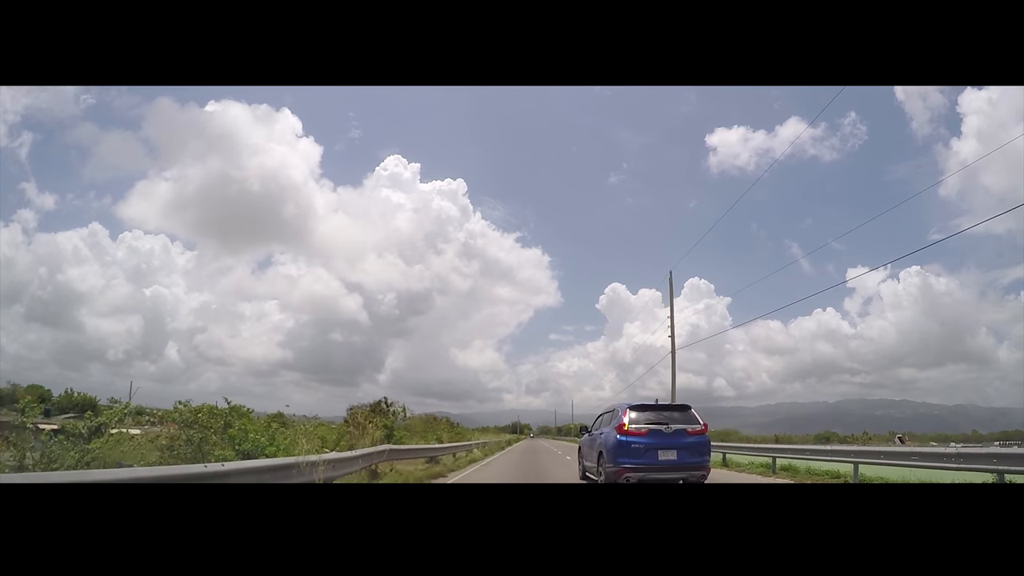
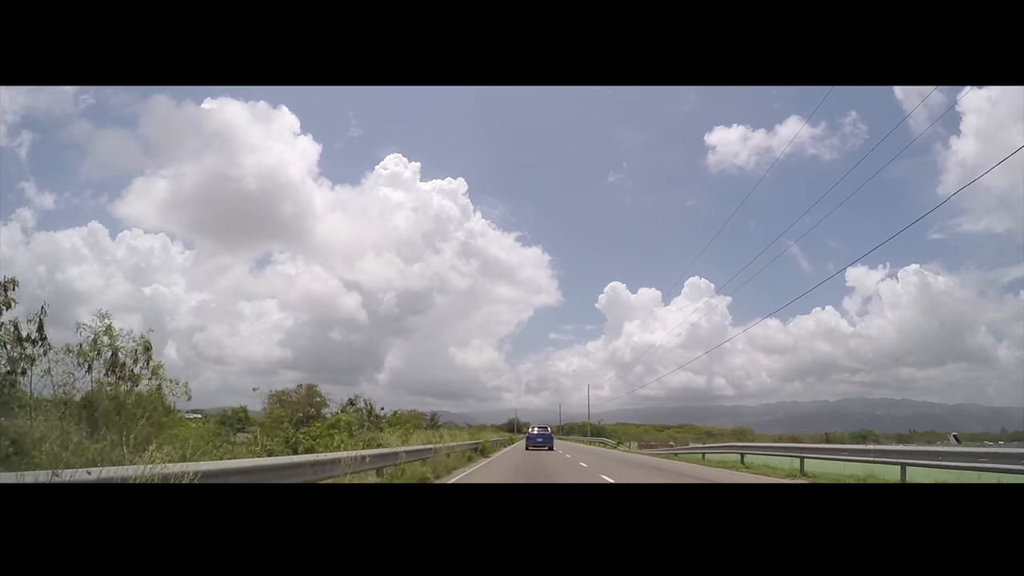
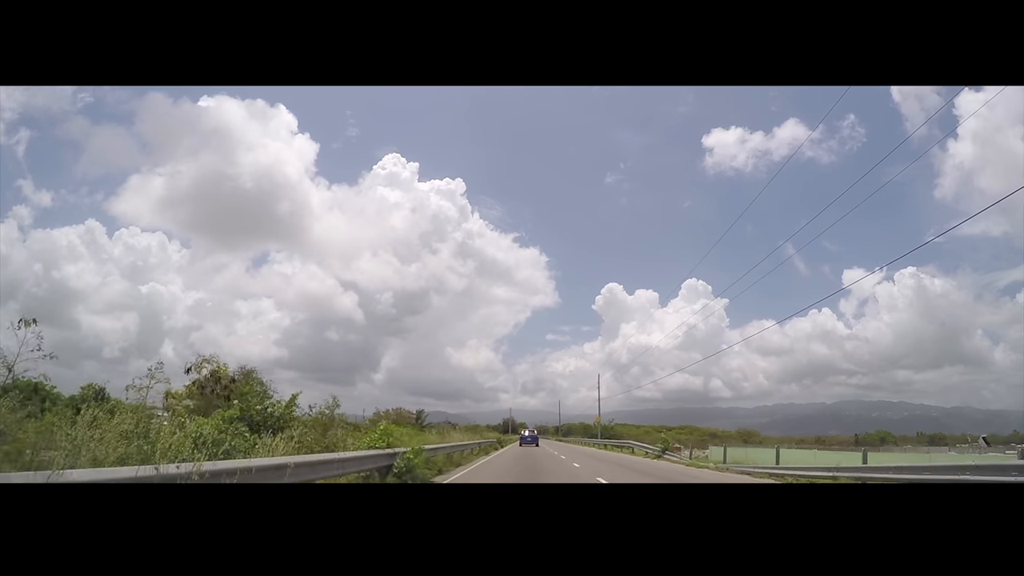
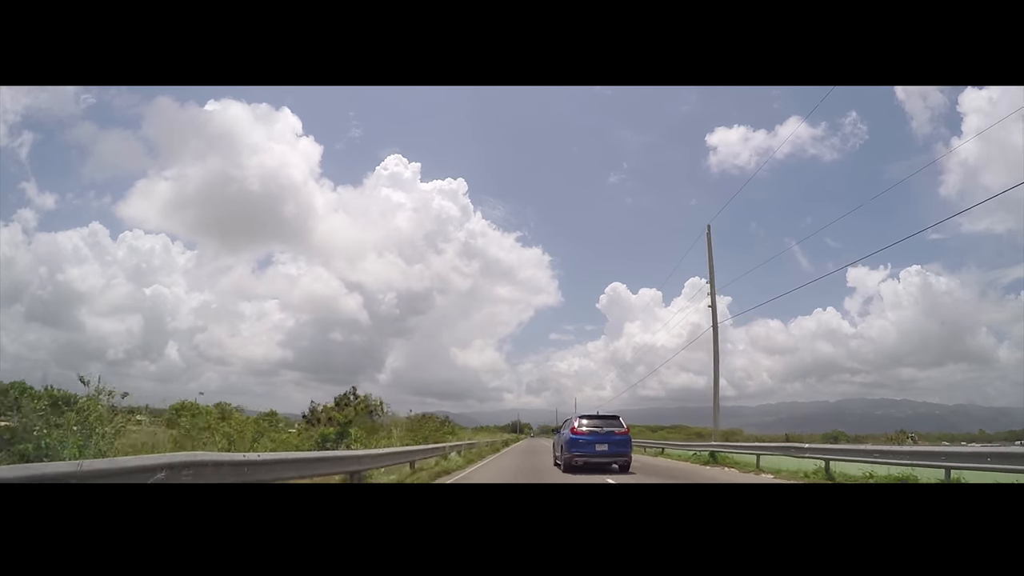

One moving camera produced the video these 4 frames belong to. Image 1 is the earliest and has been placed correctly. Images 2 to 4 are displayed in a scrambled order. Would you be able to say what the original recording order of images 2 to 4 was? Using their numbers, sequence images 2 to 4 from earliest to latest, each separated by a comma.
4, 2, 3
